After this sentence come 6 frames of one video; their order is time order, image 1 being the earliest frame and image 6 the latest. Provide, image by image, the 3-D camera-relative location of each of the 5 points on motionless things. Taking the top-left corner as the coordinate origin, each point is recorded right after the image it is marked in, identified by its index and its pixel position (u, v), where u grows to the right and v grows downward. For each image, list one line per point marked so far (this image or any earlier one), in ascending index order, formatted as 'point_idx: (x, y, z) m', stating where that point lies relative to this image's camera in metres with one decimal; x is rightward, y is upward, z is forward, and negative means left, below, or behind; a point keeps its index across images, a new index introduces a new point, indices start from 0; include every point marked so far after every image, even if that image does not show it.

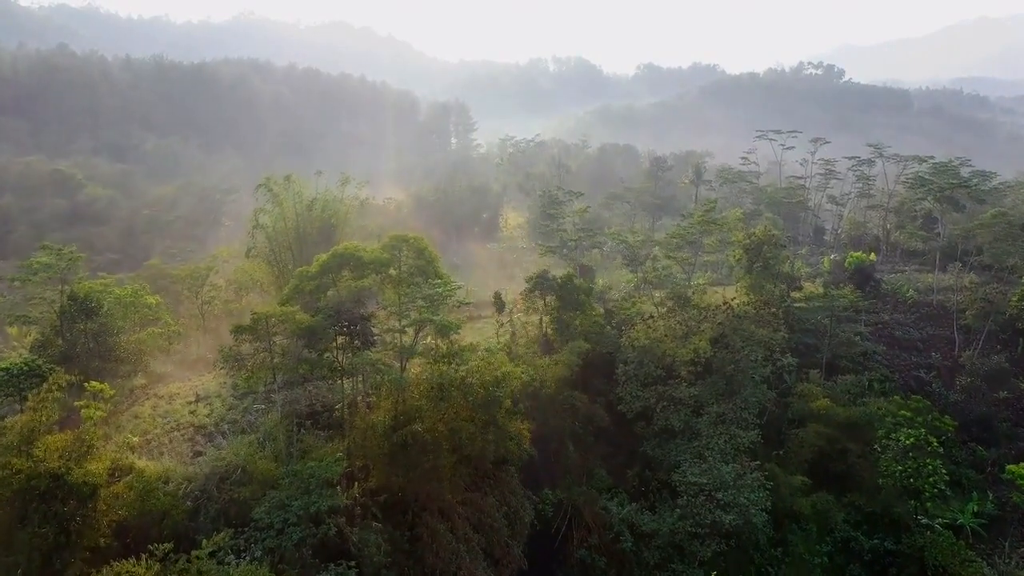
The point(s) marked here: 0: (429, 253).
0: (-2.3, +1.0, +16.9) m
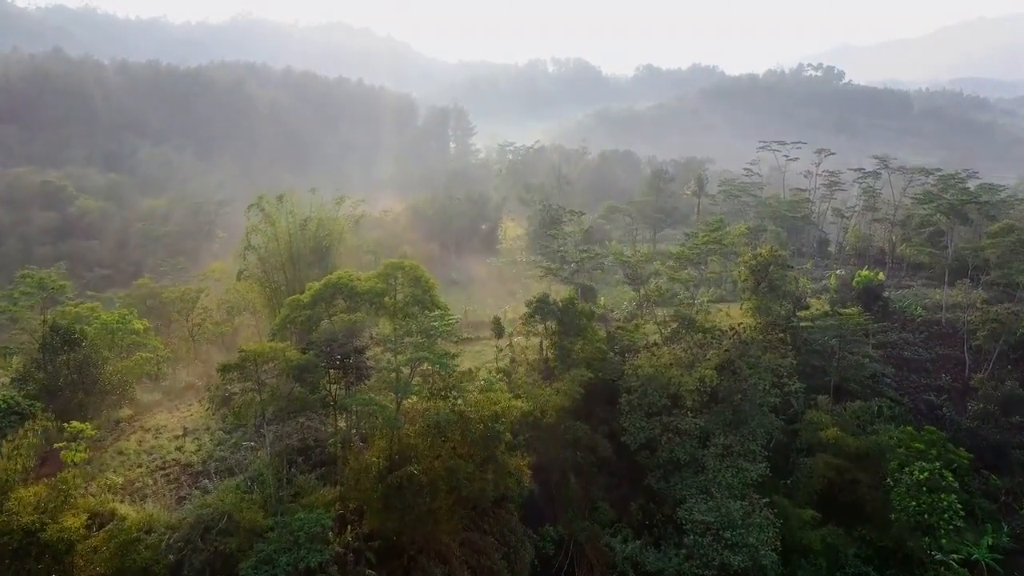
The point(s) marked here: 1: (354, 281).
0: (-2.3, +0.2, +16.3) m
1: (-4.2, +0.2, +15.6) m
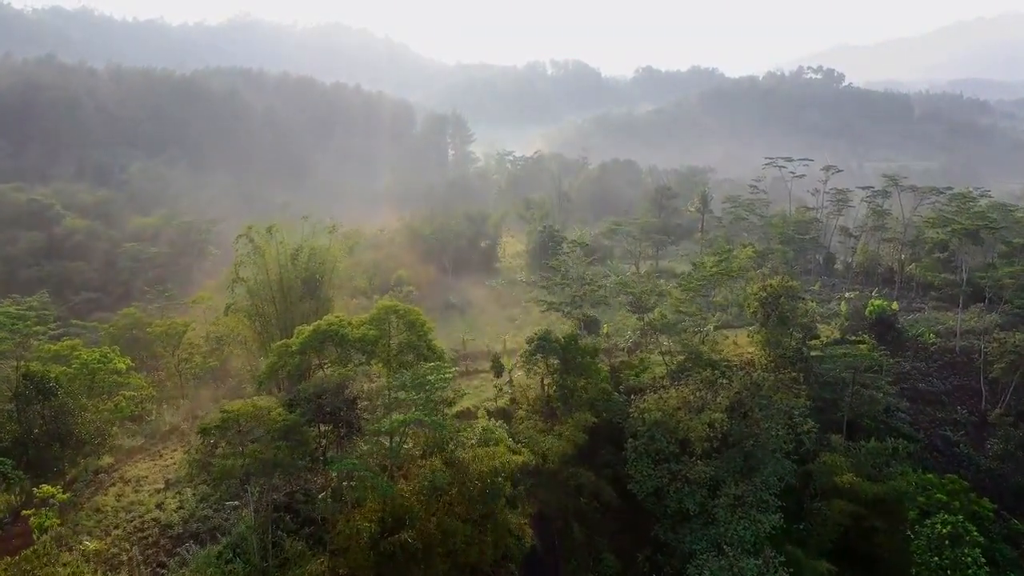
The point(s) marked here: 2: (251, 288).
0: (-2.3, -0.9, +15.5) m
1: (-4.2, -1.0, +14.8) m
2: (-8.7, 0.0, +19.9) m
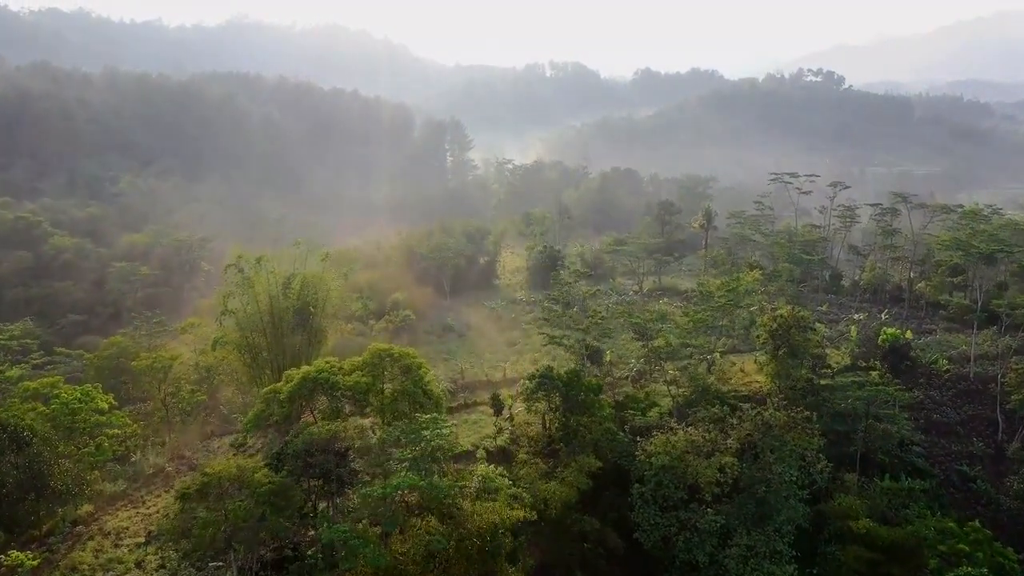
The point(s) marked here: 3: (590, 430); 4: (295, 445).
0: (-2.3, -2.0, +14.7) m
1: (-4.1, -2.0, +14.0) m
2: (-8.7, -1.0, +19.1) m
3: (+2.2, -4.1, +17.0) m
4: (-4.7, -3.4, +12.9) m
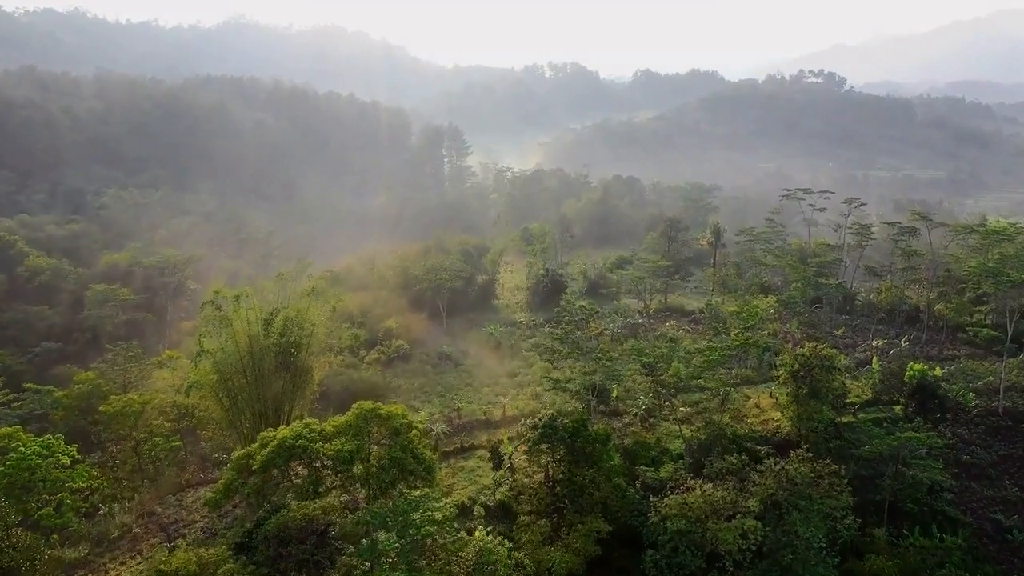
0: (-2.3, -3.1, +13.2) m
1: (-4.1, -3.1, +12.5) m
2: (-8.7, -2.2, +17.6) m
3: (+2.2, -5.2, +15.5) m
4: (-4.7, -4.5, +11.4) m
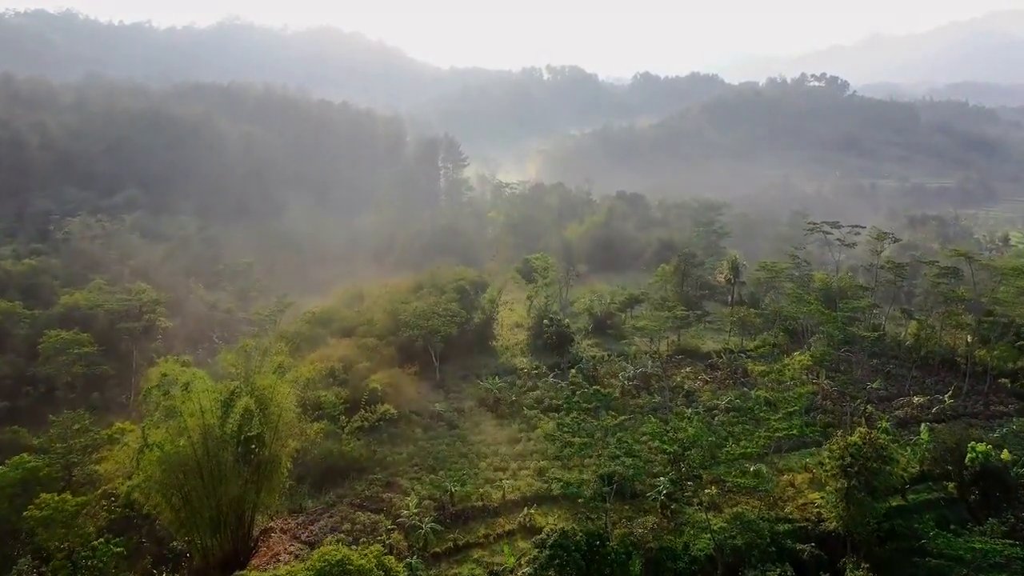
0: (-2.2, -5.1, +10.5) m
1: (-4.1, -5.2, +9.7) m
2: (-8.6, -4.2, +14.8) m
3: (+2.3, -7.2, +12.8) m
4: (-4.6, -6.6, +8.7) m
